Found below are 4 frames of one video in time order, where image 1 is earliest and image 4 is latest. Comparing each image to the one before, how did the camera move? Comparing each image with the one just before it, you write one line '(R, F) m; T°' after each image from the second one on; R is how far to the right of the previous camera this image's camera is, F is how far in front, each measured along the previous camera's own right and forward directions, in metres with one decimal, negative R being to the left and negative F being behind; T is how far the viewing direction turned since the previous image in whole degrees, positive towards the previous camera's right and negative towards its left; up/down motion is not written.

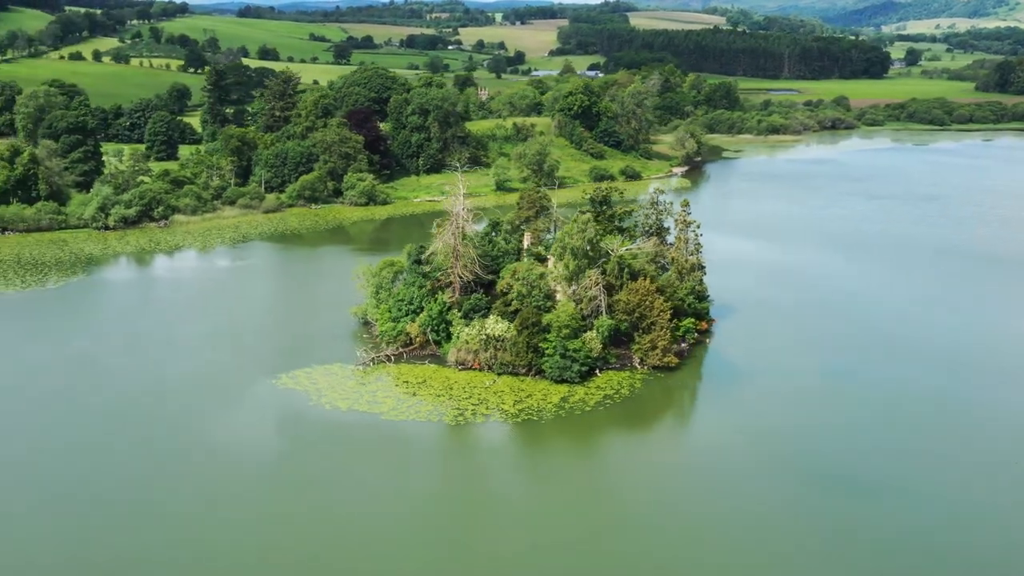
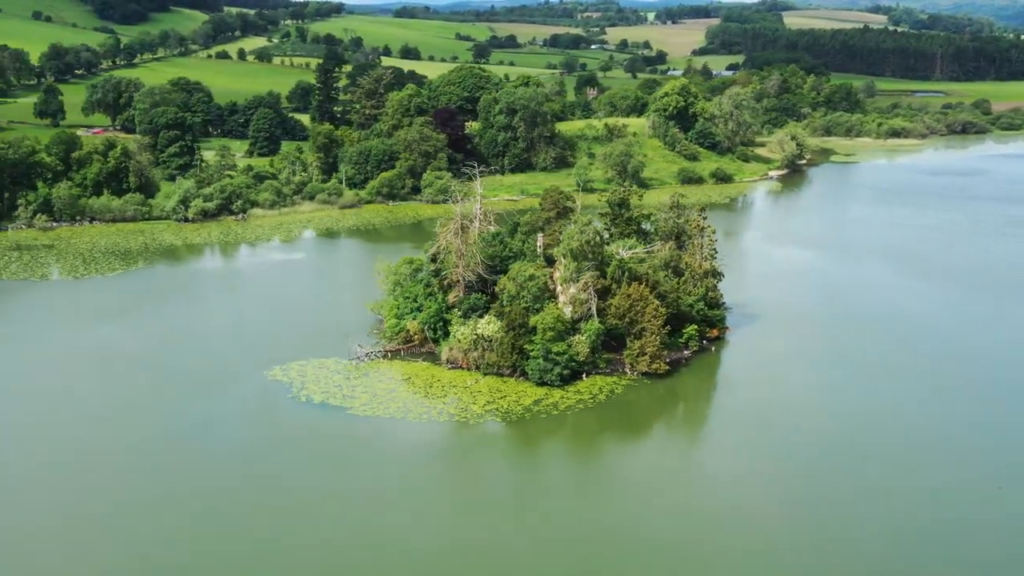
(+4.0, +0.3) m; -8°
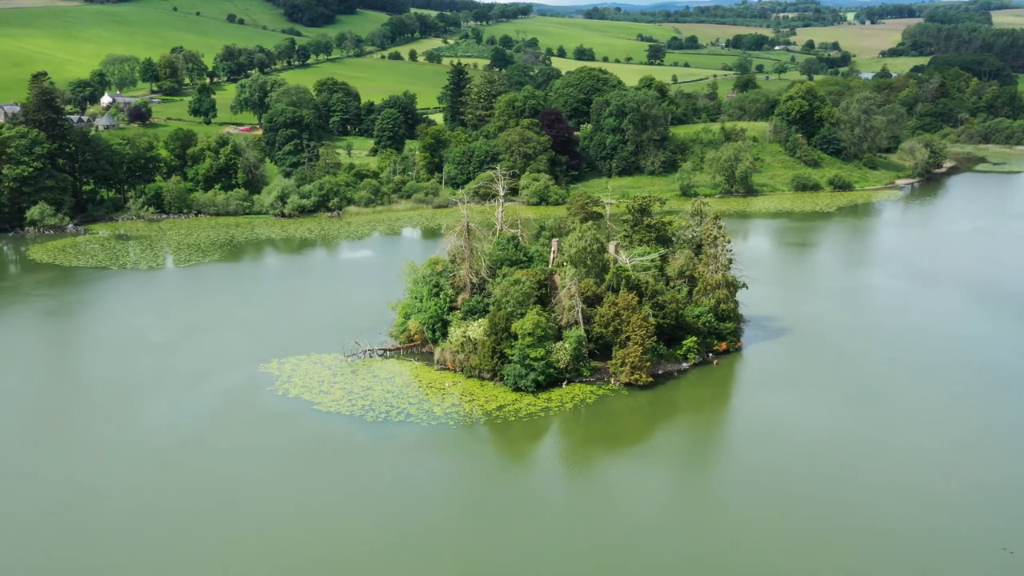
(+5.0, +0.5) m; -10°
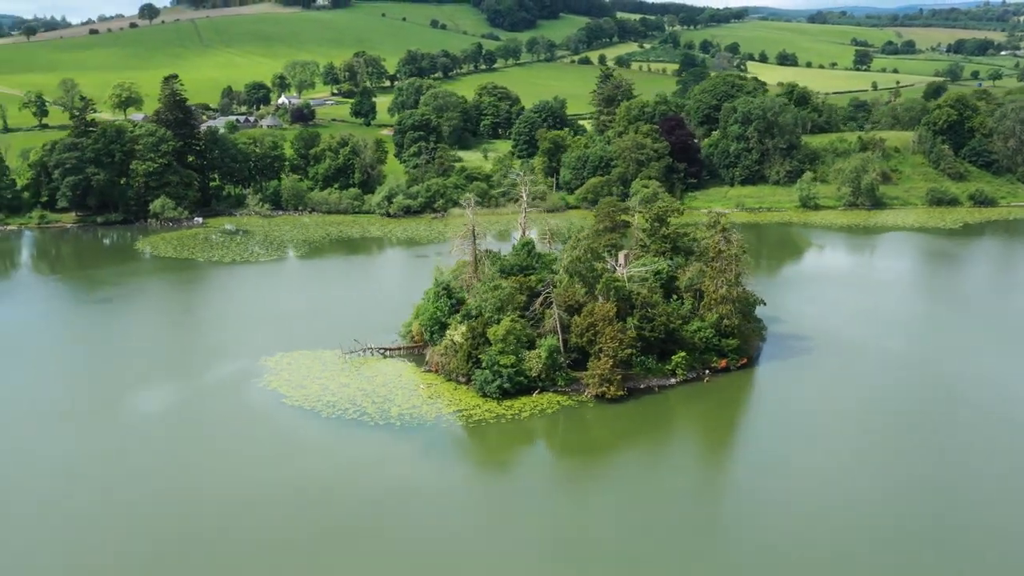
(+5.7, +0.6) m; -11°
